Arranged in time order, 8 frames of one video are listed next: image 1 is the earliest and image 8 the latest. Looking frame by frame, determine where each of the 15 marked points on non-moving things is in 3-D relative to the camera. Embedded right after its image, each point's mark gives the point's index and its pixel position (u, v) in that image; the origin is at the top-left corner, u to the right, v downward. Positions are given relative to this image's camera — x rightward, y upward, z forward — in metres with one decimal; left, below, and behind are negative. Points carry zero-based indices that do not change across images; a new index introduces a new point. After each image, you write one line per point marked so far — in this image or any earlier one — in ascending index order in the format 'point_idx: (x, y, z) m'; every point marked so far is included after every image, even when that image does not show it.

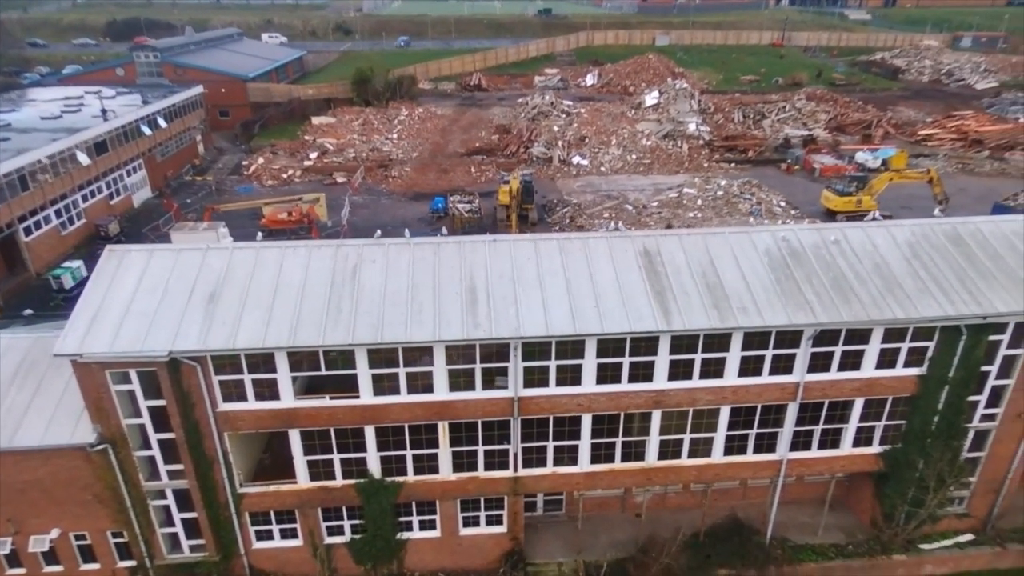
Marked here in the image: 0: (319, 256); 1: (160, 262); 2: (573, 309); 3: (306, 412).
0: (-4.0, +0.7, +13.1) m
1: (-7.1, +0.5, +12.8) m
2: (+1.2, -0.4, +12.4) m
3: (-4.0, -2.4, +12.5) m
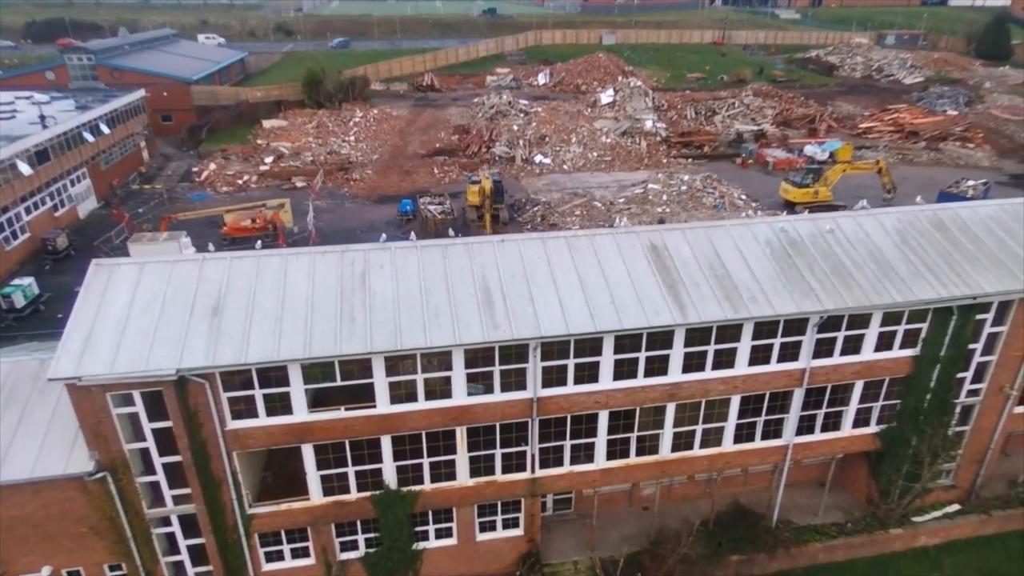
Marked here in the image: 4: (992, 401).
0: (-3.8, +0.5, +12.7) m
1: (-6.8, +0.2, +12.1) m
2: (+1.5, -0.3, +12.4) m
3: (-3.6, -2.6, +12.0) m
4: (+11.2, -2.6, +14.7) m
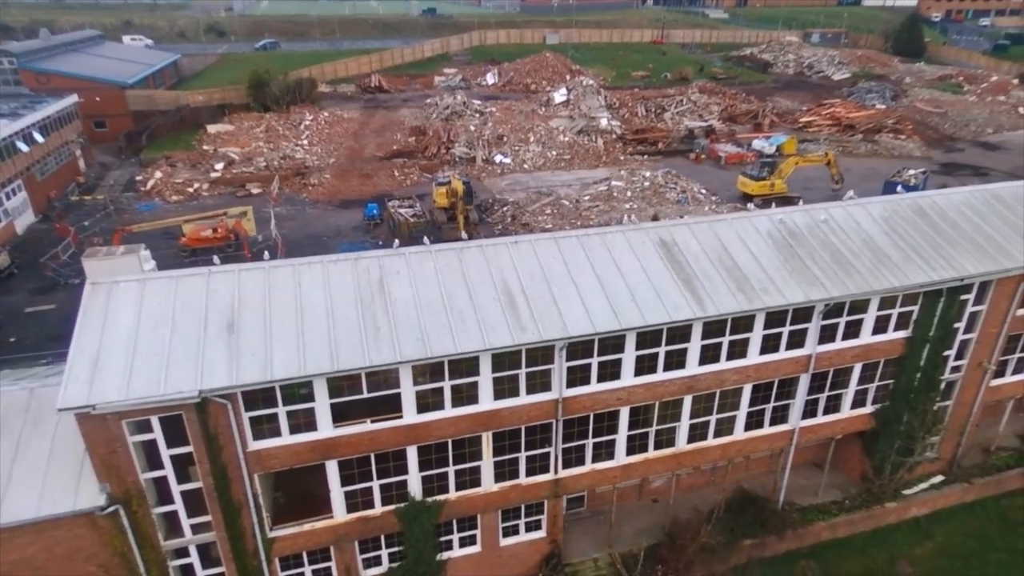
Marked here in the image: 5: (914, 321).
0: (-3.4, +0.3, +12.2) m
1: (-6.3, -0.1, +11.4) m
2: (+2.0, -0.3, +12.4) m
3: (-3.0, -2.8, +11.6) m
4: (+11.4, -2.1, +15.7) m
5: (+9.2, -0.8, +14.5) m
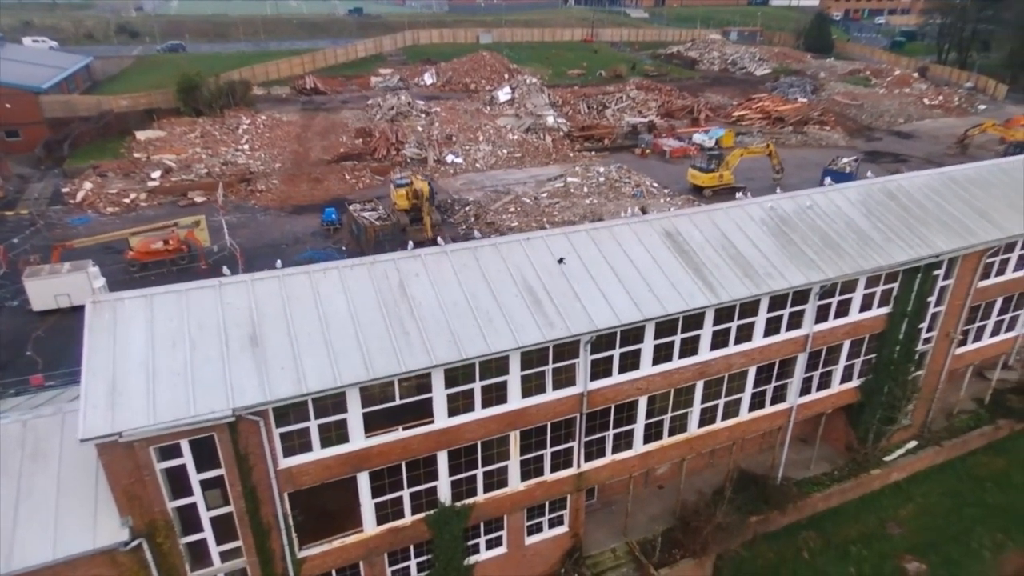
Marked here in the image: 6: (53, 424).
0: (-2.9, +0.2, +11.8) m
1: (-5.8, -0.3, +10.6) m
2: (+2.4, -0.1, +12.6) m
3: (-2.4, -2.8, +11.2) m
4: (+11.5, -1.5, +16.9) m
5: (+9.4, -0.2, +15.5) m
6: (-7.7, -2.3, +10.6) m
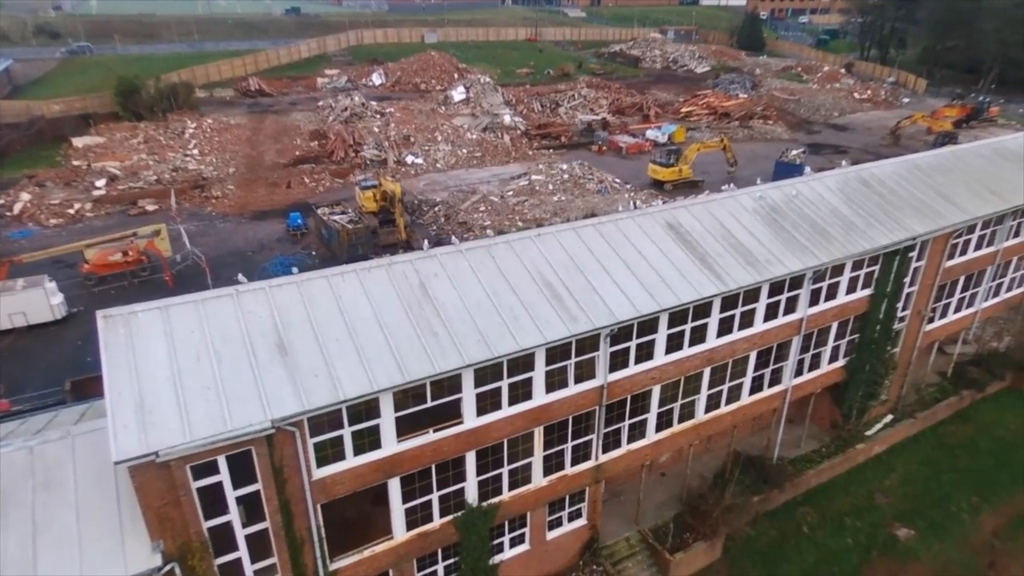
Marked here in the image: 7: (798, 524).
0: (-2.5, +0.2, +11.5) m
1: (-5.2, -0.5, +10.1) m
2: (+2.7, 0.0, +12.8) m
3: (-1.8, -2.9, +11.0) m
4: (+11.4, -1.0, +18.0) m
5: (+9.4, +0.2, +16.3) m
6: (-7.1, -2.5, +9.9) m
7: (+7.3, -6.1, +16.3) m
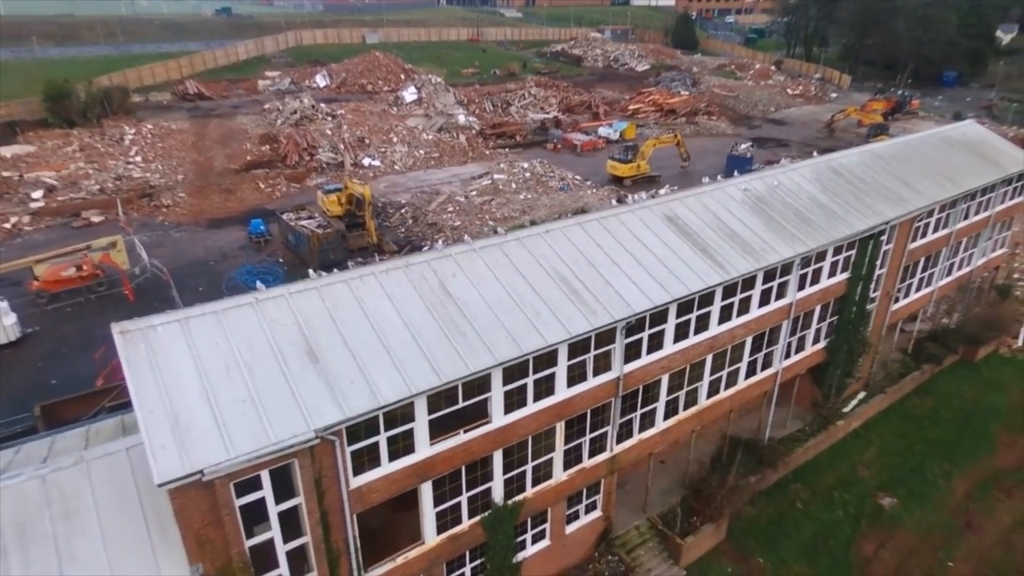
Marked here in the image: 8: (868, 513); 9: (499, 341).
0: (-2.1, +0.1, +11.3) m
1: (-4.6, -0.6, +9.6) m
2: (+3.0, +0.2, +13.1) m
3: (-1.2, -2.9, +10.9) m
4: (+11.2, -0.5, +19.1) m
5: (+9.3, +0.7, +17.2) m
6: (-6.4, -2.8, +9.3) m
7: (+7.5, -5.7, +17.0) m
8: (+9.5, -6.0, +16.8) m
9: (-0.2, -0.9, +10.9) m
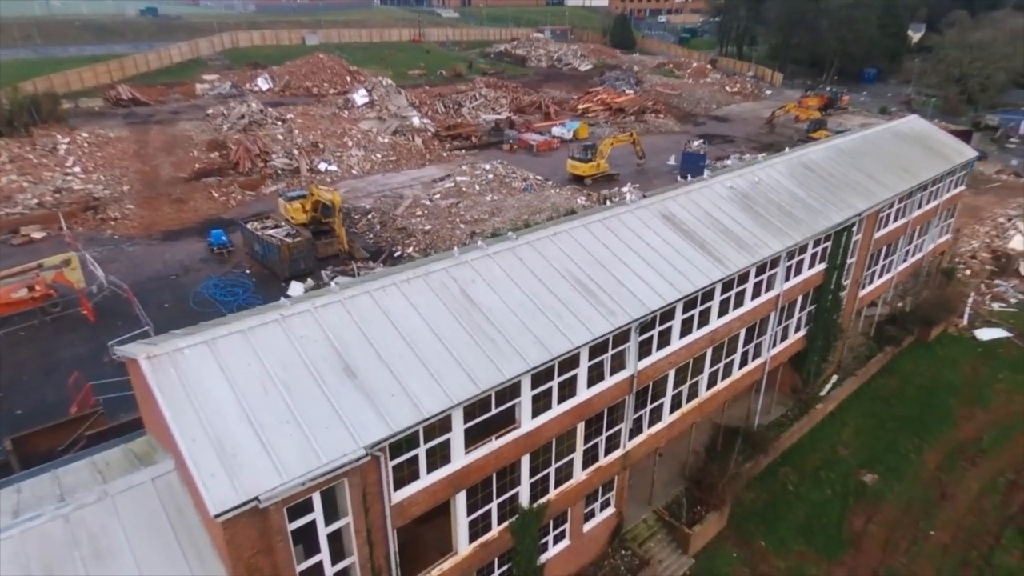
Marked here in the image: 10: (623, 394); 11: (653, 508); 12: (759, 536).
0: (-1.7, 0.0, +11.1) m
1: (-4.0, -0.9, +9.2) m
2: (+3.2, +0.3, +13.4) m
3: (-0.6, -3.0, +10.8) m
4: (+10.8, -0.1, +20.1) m
5: (+9.0, +1.0, +18.1) m
6: (-5.6, -3.1, +8.7) m
7: (+7.6, -5.5, +17.7) m
8: (+9.6, -5.7, +17.7) m
9: (+0.2, -1.0, +10.9) m
10: (+2.3, -2.2, +13.2) m
11: (+3.6, -5.5, +15.9) m
12: (+6.3, -6.3, +16.2) m
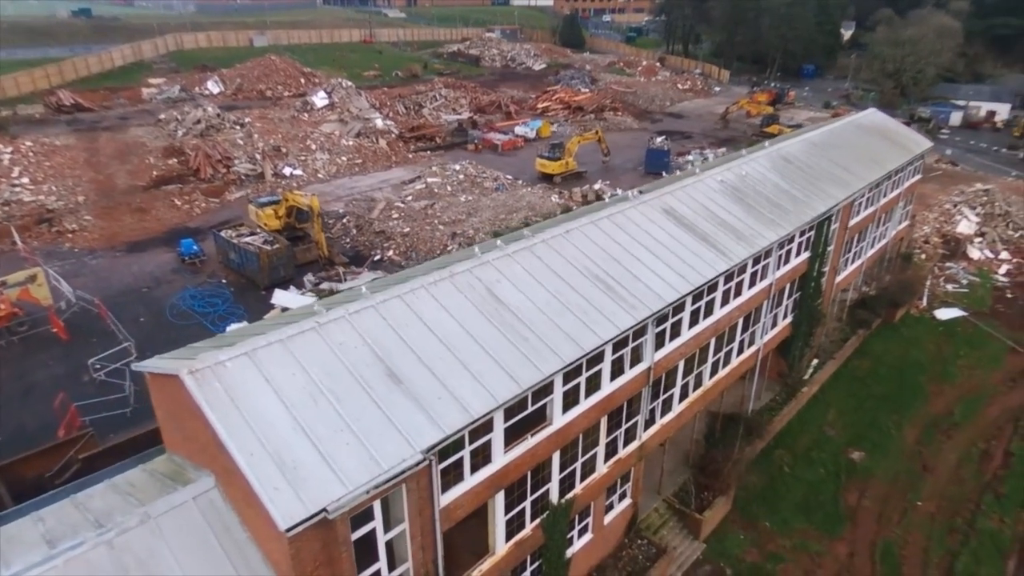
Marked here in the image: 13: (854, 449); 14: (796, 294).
0: (-1.2, -0.1, +11.1) m
1: (-3.3, -1.0, +9.0) m
2: (+3.5, +0.4, +13.7) m
3: (0.0, -3.0, +10.8) m
4: (+10.6, +0.4, +21.0) m
5: (+8.9, +1.3, +18.9) m
6: (-4.8, -3.3, +8.4) m
7: (+7.7, -5.1, +18.3) m
8: (+9.7, -5.3, +18.5) m
9: (+0.8, -0.9, +11.0) m
10: (+2.7, -2.1, +13.5) m
11: (+3.9, -5.4, +16.2) m
12: (+6.6, -6.1, +16.8) m
13: (+10.4, -4.9, +19.3) m
14: (+8.7, -0.2, +19.4) m
